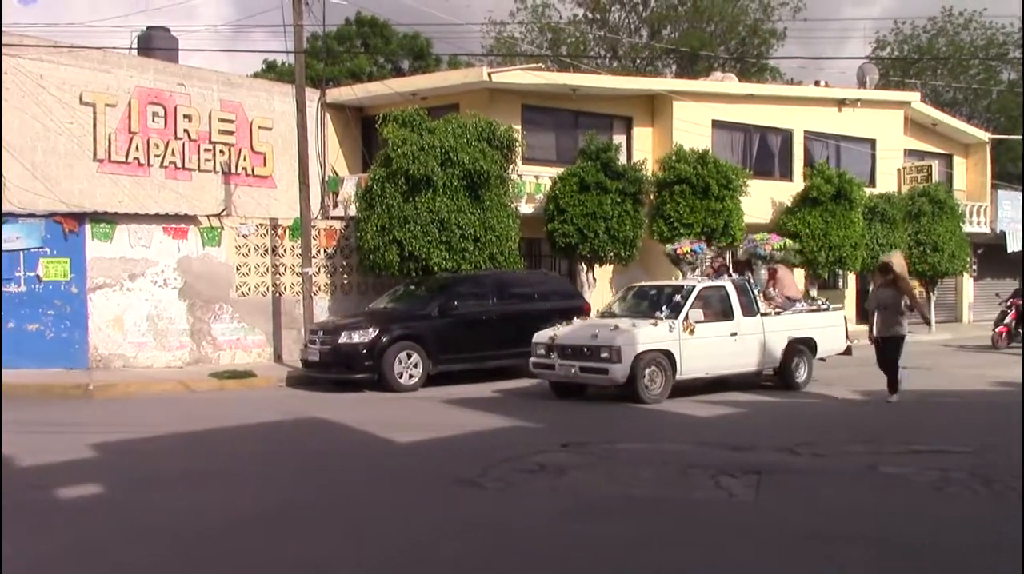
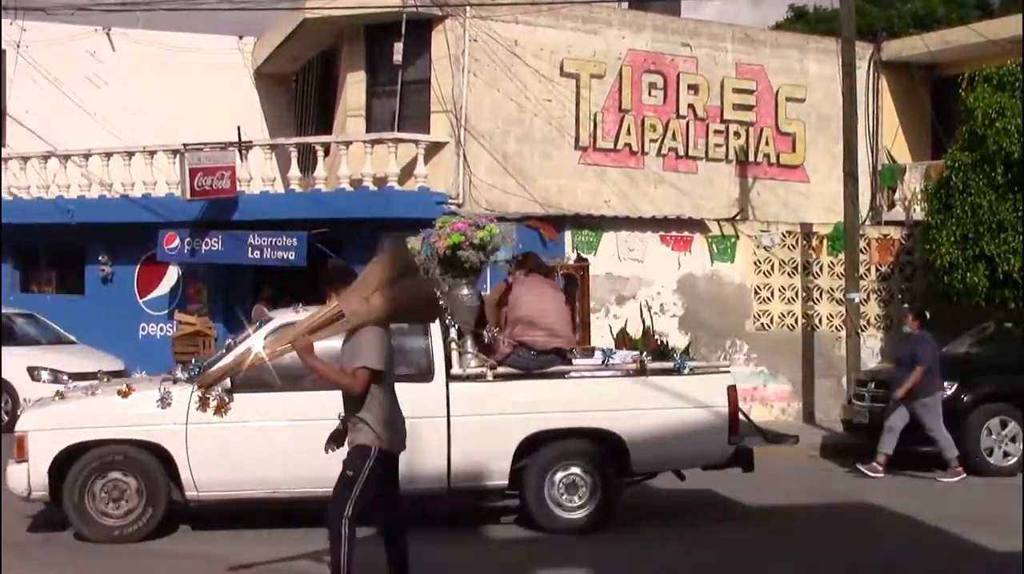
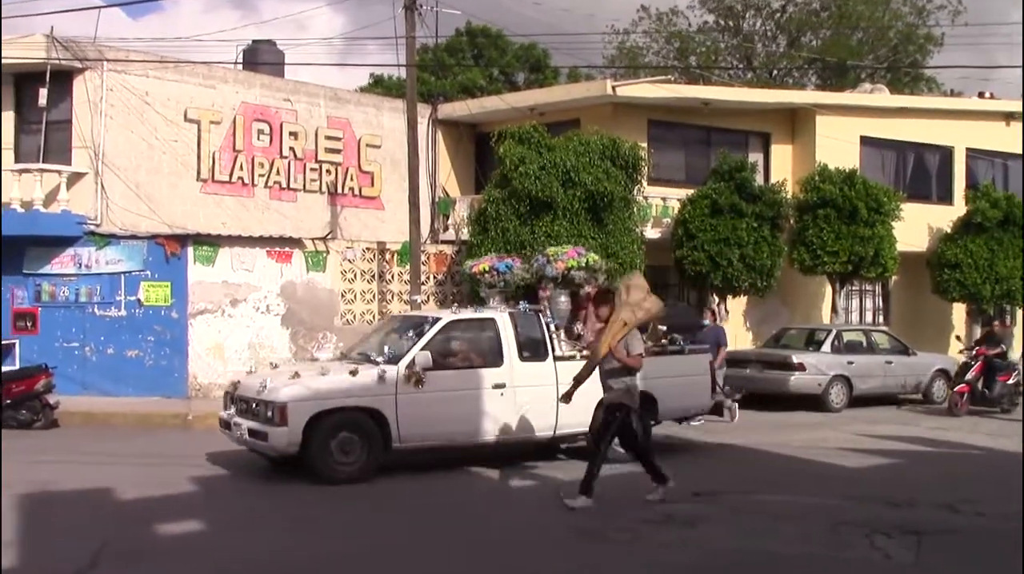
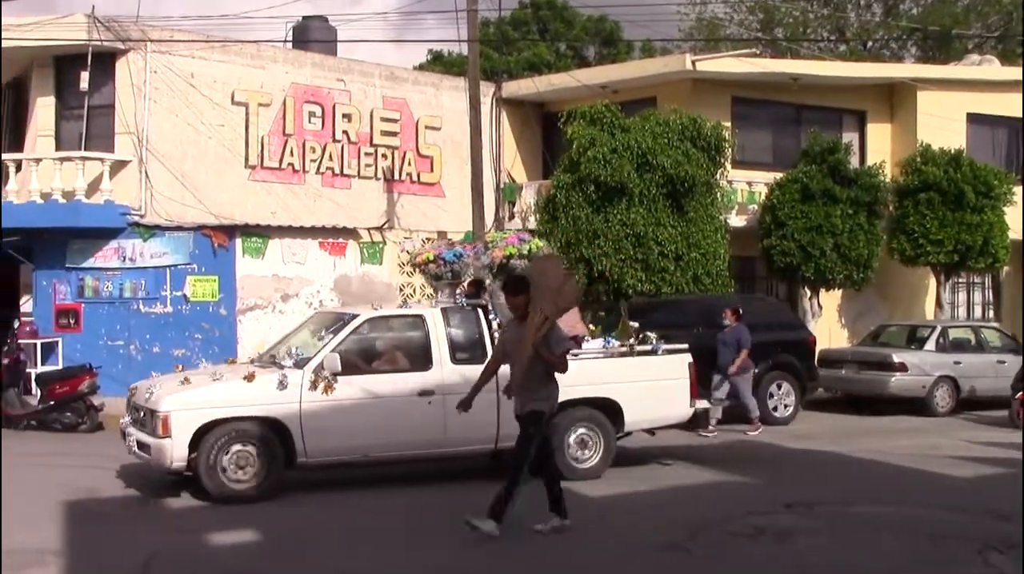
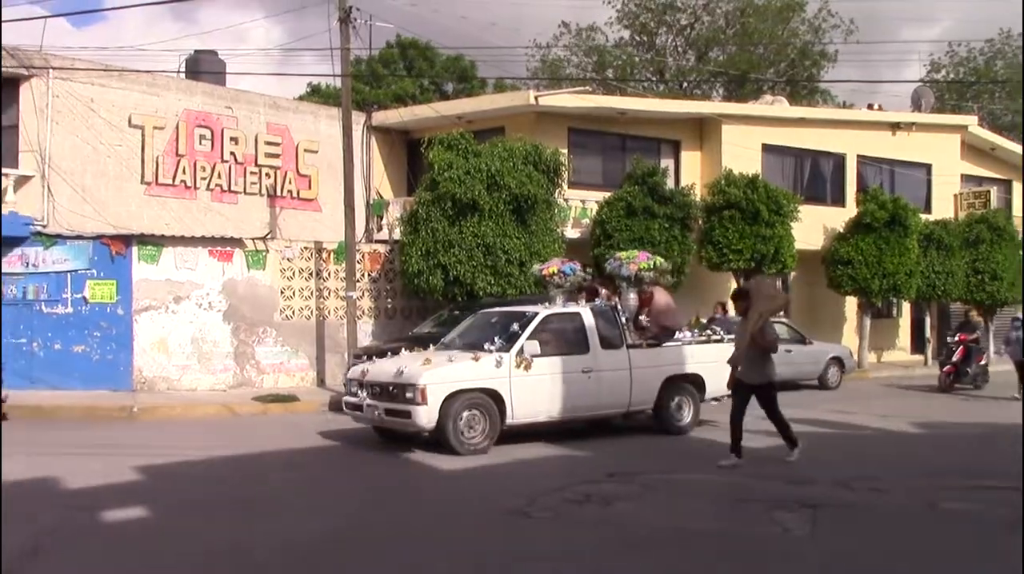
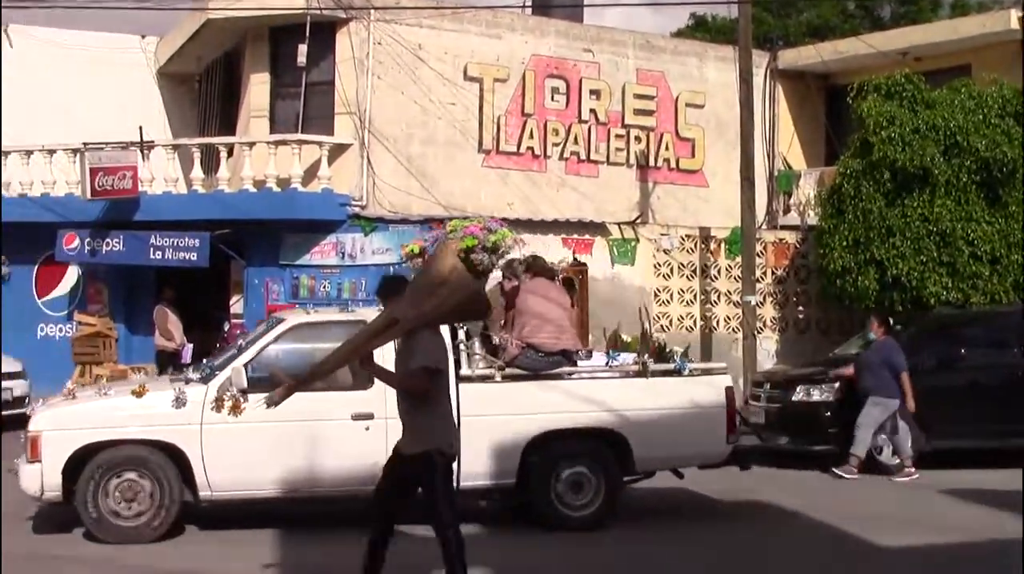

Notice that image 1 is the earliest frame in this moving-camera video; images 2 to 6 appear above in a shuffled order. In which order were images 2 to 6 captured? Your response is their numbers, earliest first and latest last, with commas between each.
5, 3, 4, 6, 2
